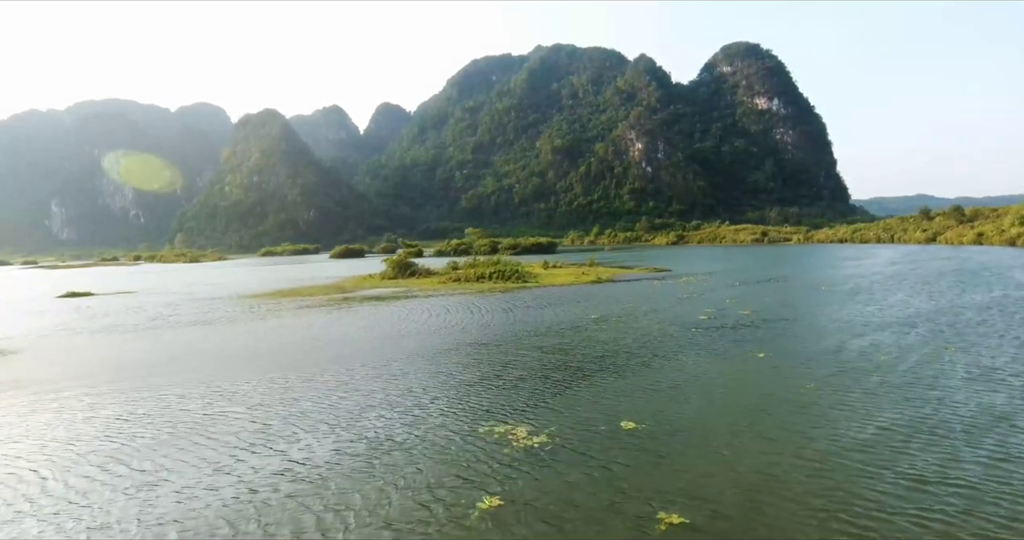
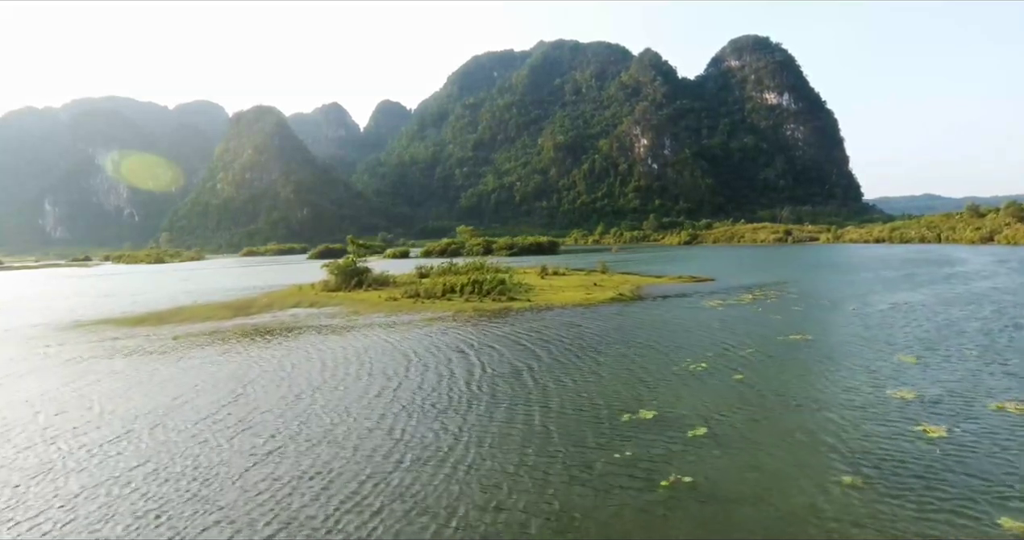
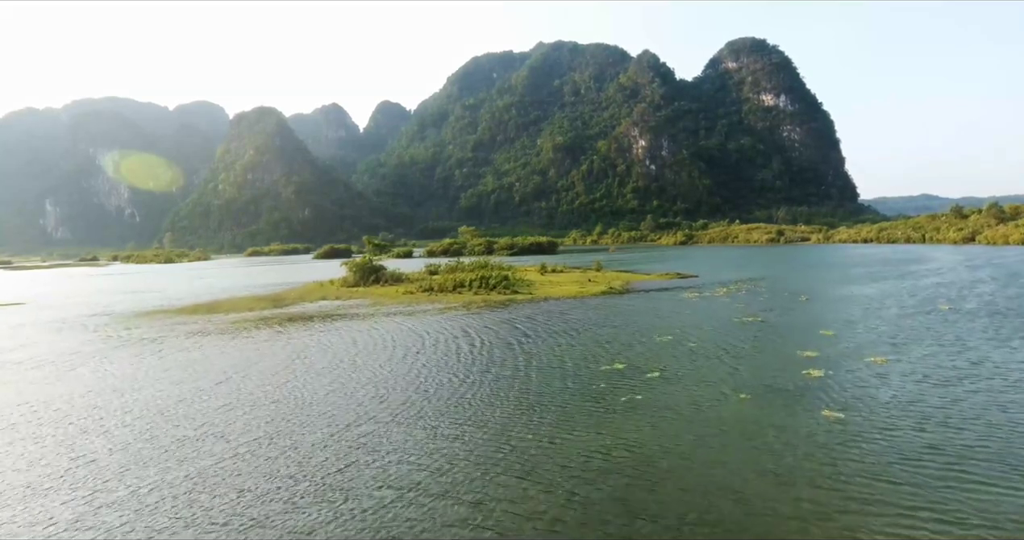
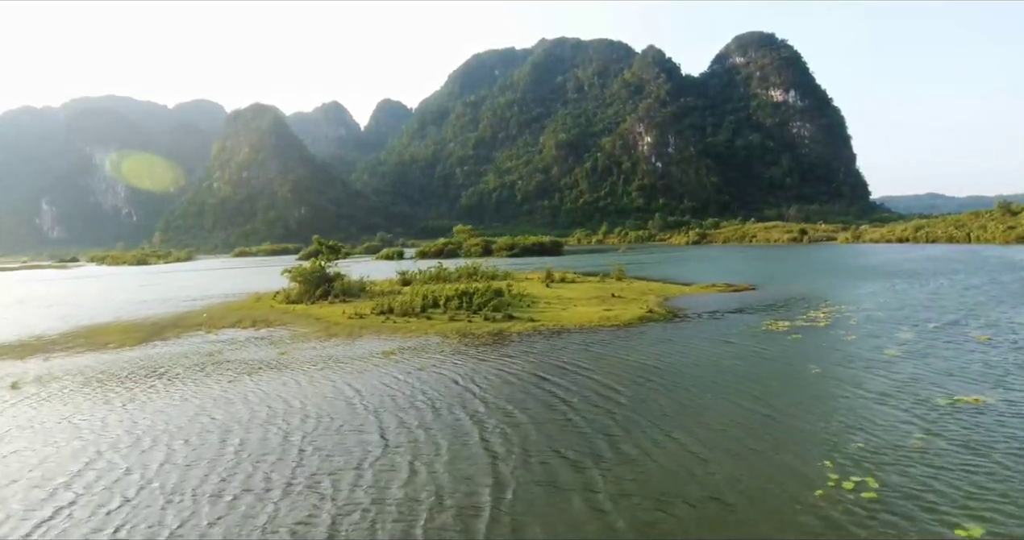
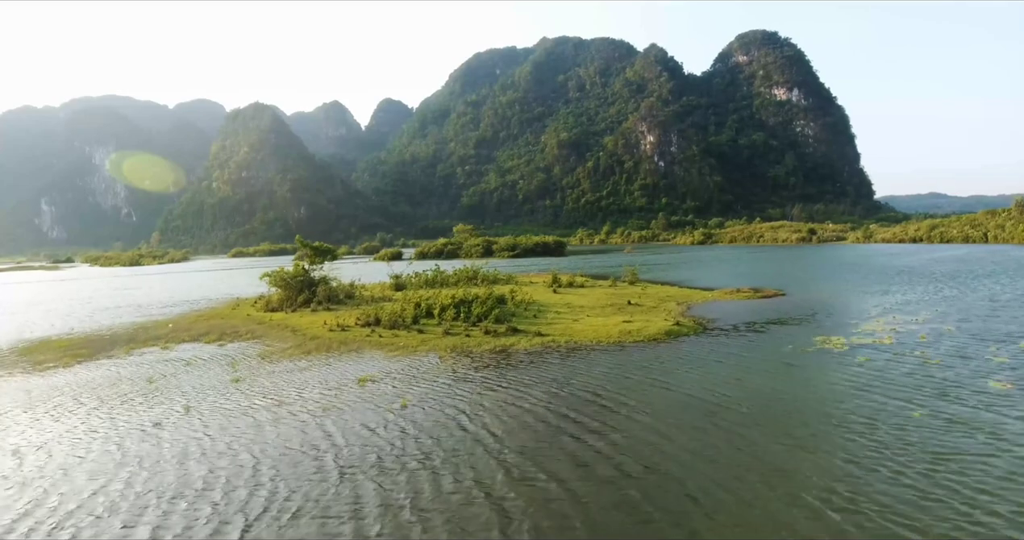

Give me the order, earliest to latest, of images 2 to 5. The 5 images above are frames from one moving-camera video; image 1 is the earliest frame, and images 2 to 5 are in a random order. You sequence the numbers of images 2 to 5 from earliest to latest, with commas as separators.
3, 2, 4, 5
